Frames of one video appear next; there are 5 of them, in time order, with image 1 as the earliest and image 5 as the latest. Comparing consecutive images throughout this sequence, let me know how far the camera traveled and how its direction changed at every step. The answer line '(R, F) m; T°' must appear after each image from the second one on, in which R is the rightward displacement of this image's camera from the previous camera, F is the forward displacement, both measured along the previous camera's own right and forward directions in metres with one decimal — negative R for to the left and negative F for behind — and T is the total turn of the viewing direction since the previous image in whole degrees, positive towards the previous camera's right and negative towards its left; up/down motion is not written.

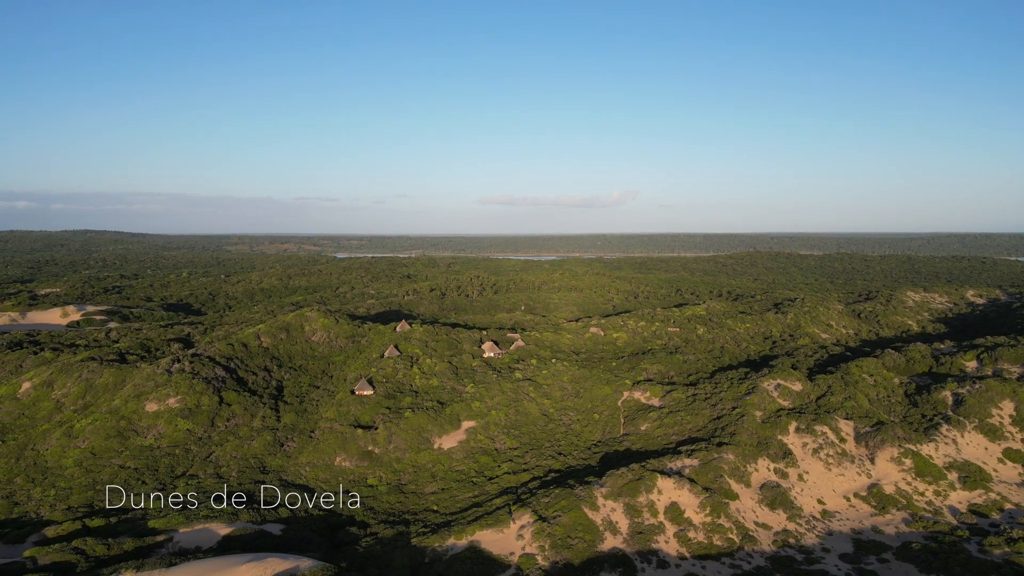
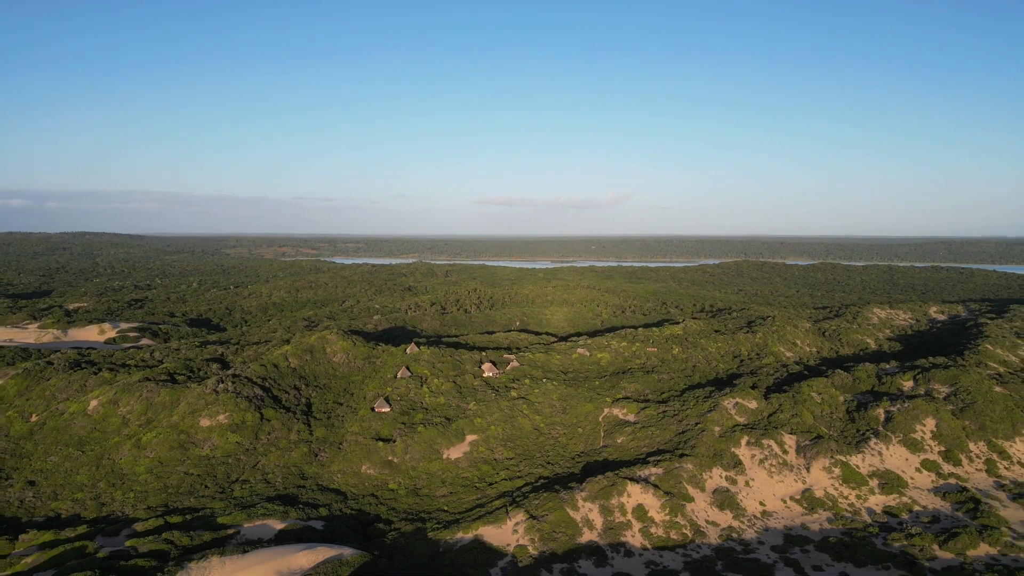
(-0.4, -4.1) m; +1°
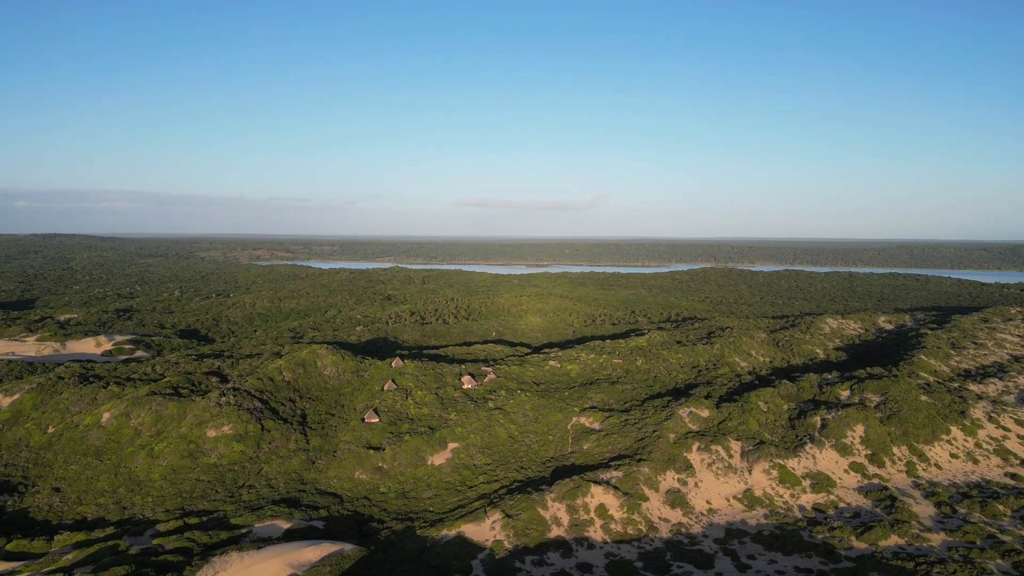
(-0.1, -3.2) m; +3°
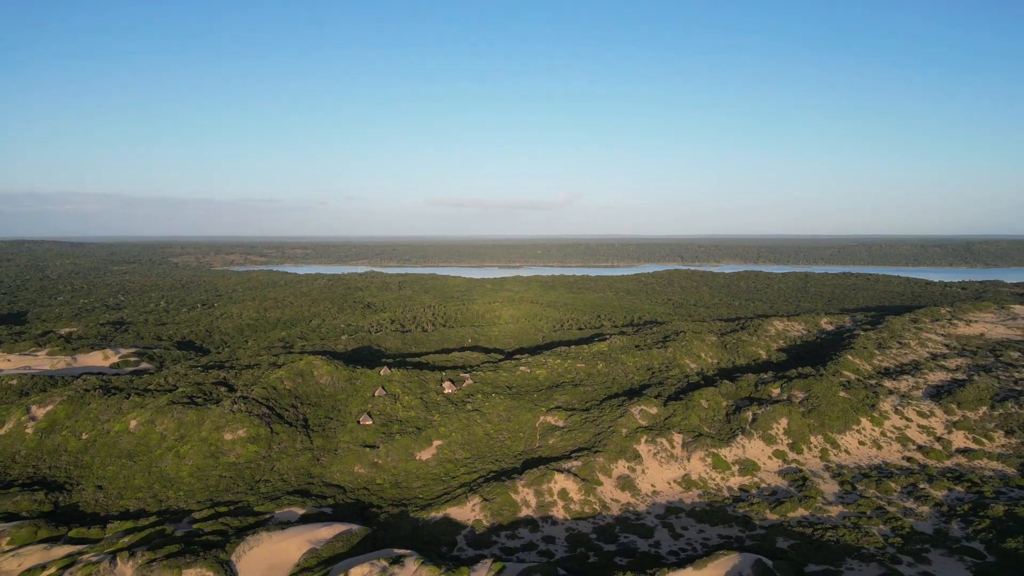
(-0.2, -5.1) m; +3°
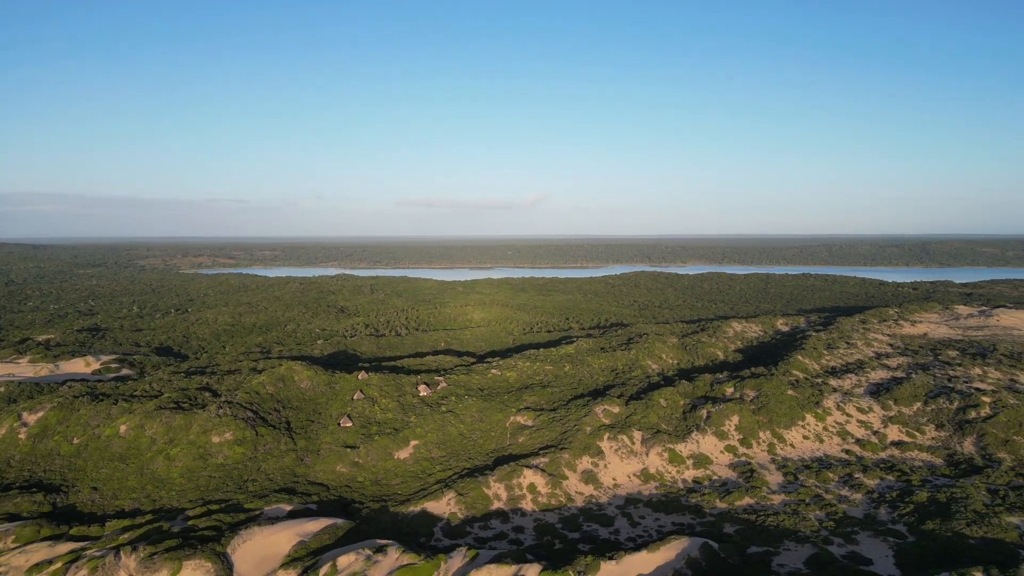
(+0.1, -2.8) m; +3°
